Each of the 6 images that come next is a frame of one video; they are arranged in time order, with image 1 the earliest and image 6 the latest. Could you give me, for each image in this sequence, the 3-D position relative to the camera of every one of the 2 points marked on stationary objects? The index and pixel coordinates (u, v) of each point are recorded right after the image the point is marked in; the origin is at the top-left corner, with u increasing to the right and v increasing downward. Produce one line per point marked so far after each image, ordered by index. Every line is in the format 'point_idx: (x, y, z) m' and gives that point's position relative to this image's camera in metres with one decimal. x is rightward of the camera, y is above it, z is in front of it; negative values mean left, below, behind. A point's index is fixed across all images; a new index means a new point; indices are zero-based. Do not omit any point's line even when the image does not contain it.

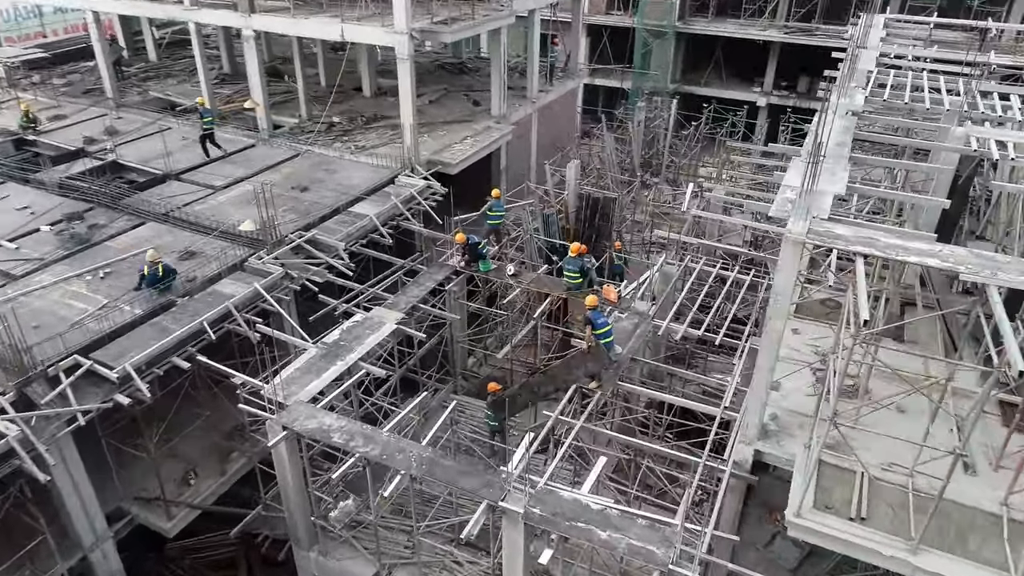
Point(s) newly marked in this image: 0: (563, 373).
0: (+0.9, -1.5, +11.9) m
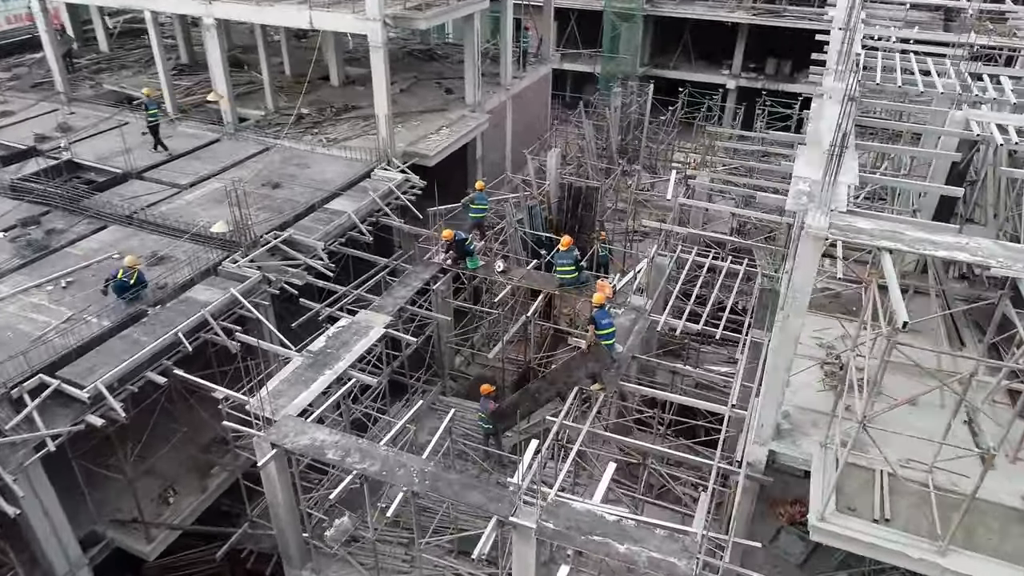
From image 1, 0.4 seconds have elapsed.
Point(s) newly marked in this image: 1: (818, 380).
0: (+0.9, -1.4, +11.5) m
1: (+4.8, -1.4, +10.8) m
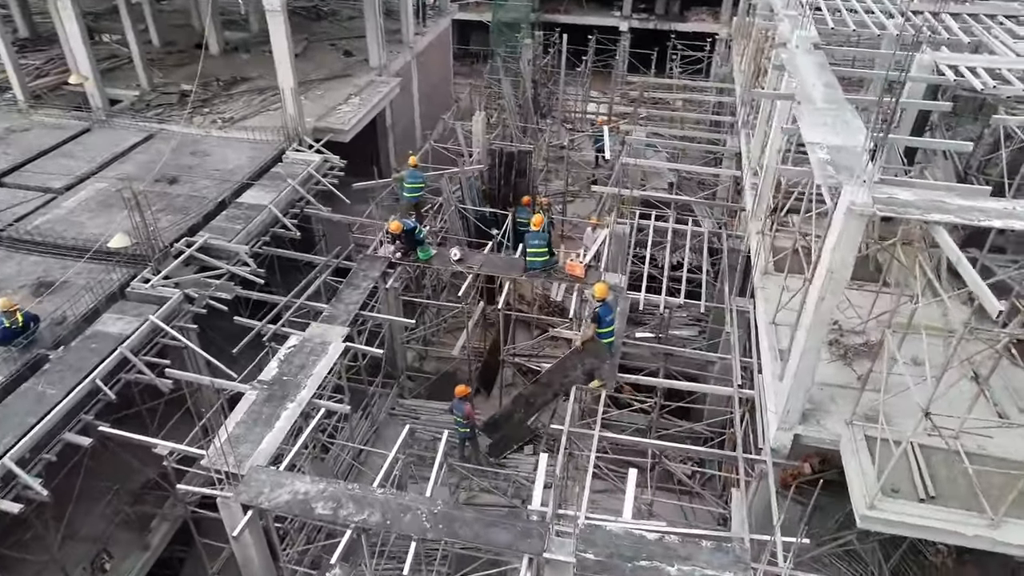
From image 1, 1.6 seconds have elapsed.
0: (+0.7, -1.3, +10.5) m
1: (+4.7, -0.9, +10.4) m
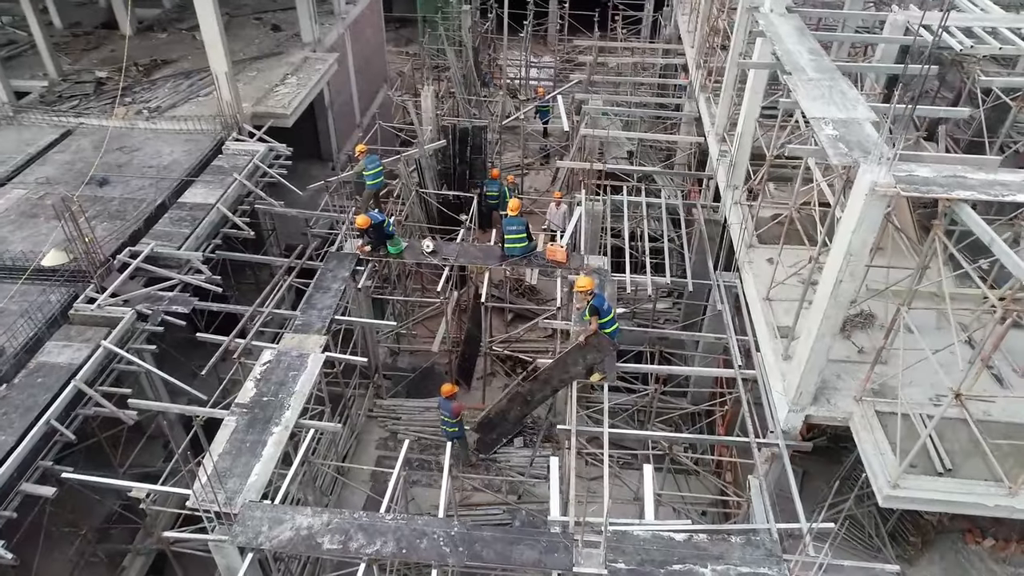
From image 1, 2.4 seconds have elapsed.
0: (+0.7, -1.2, +10.0) m
1: (+4.6, -0.5, +10.3) m
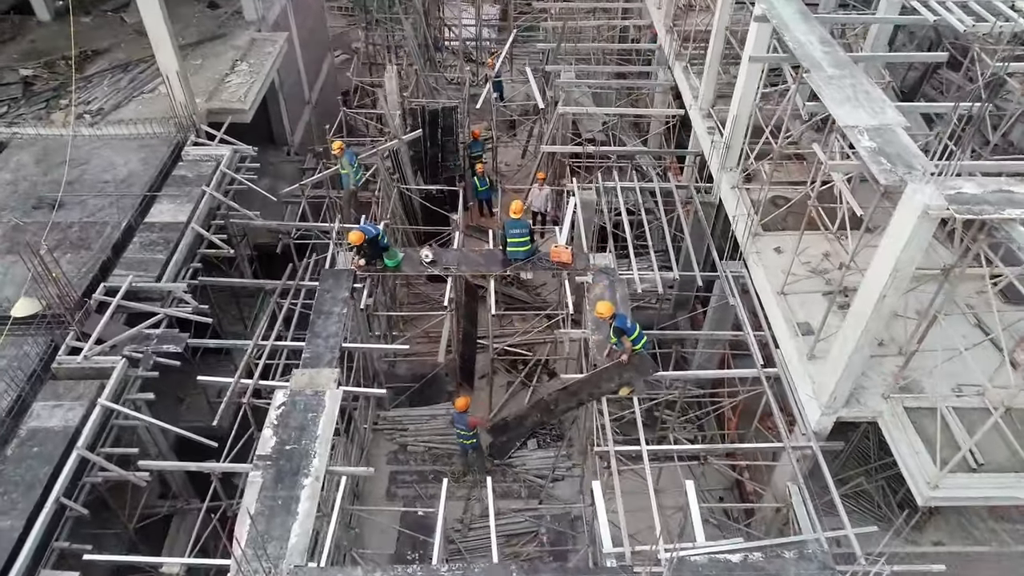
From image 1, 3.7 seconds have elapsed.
0: (+1.1, -1.4, +9.9) m
1: (+4.9, -0.4, +10.4) m
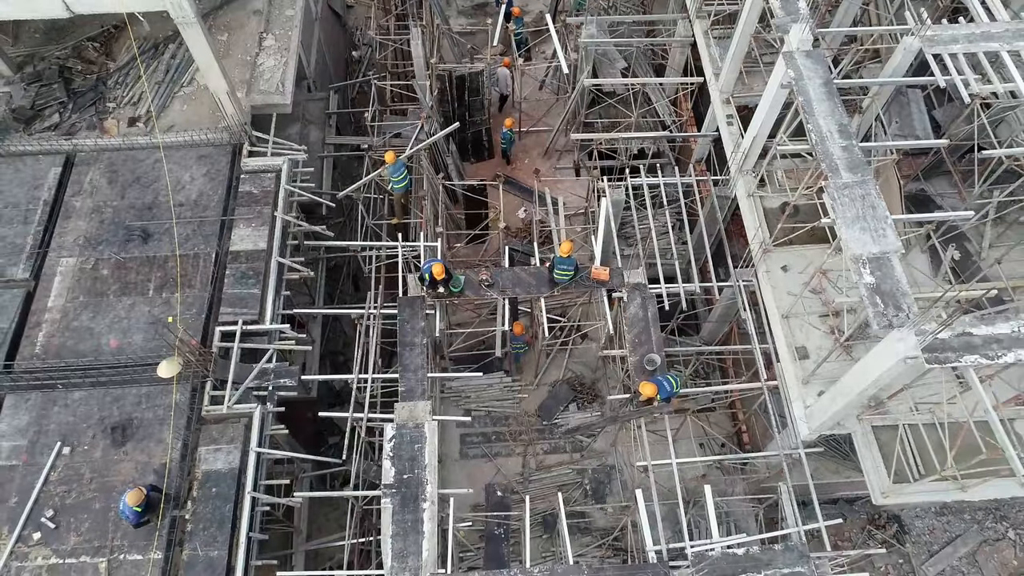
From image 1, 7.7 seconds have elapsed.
0: (+2.1, -2.3, +12.6) m
1: (+5.9, -1.0, +12.8) m
